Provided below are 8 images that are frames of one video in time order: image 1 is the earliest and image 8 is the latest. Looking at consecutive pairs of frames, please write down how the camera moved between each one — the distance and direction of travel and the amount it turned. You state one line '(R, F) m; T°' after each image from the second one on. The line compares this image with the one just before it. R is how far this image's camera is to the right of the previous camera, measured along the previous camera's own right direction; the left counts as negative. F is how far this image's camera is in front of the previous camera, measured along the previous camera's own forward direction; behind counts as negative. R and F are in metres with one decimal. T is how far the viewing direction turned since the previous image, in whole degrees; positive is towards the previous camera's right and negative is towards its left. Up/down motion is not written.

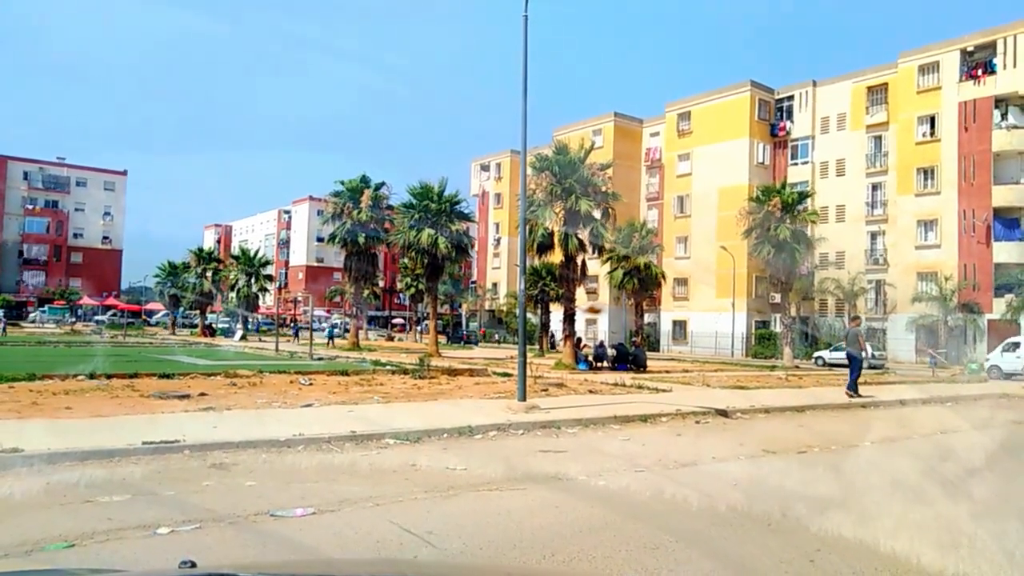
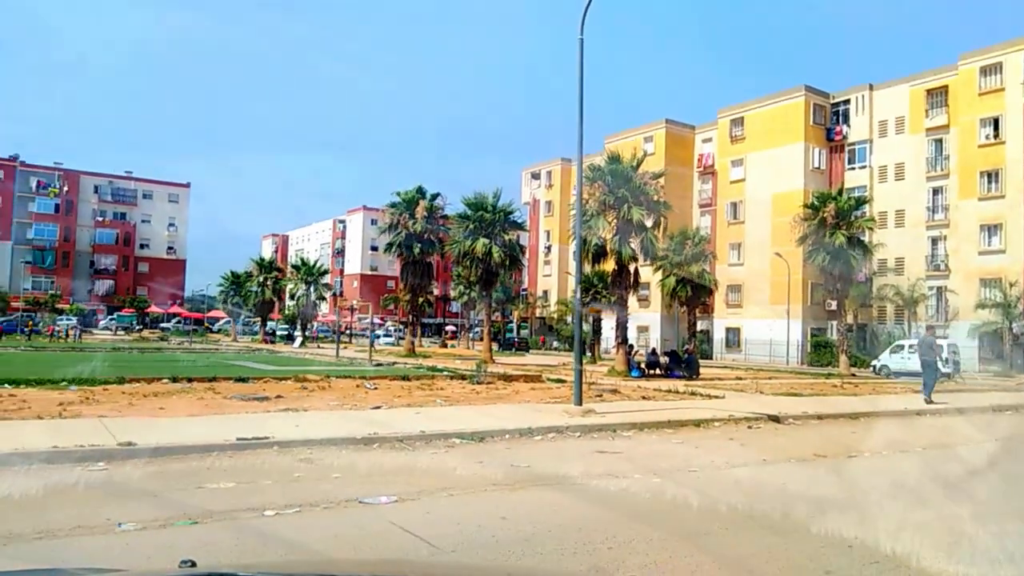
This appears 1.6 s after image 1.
(-0.1, -0.7) m; -4°
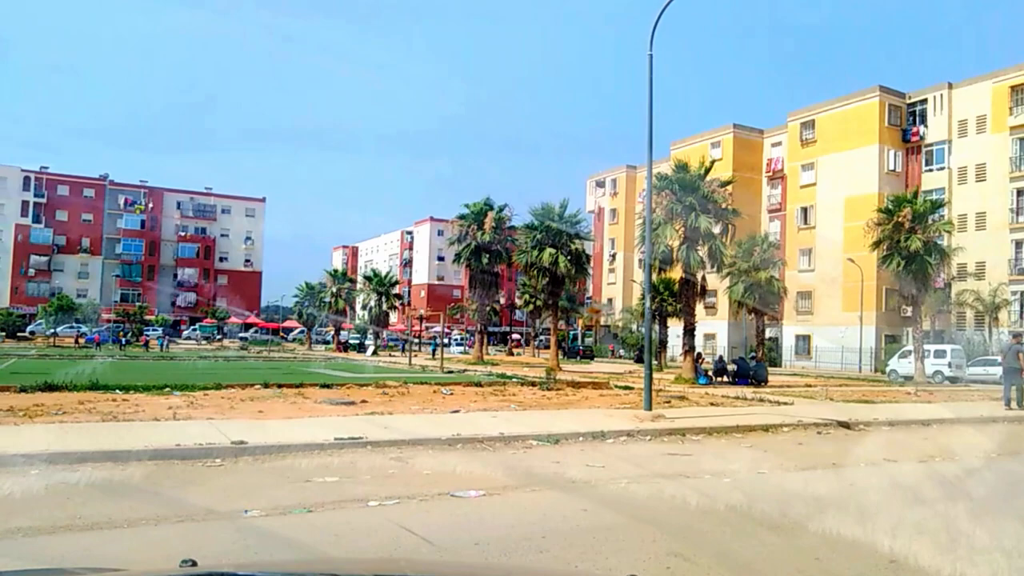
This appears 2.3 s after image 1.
(-0.1, -0.7) m; -5°
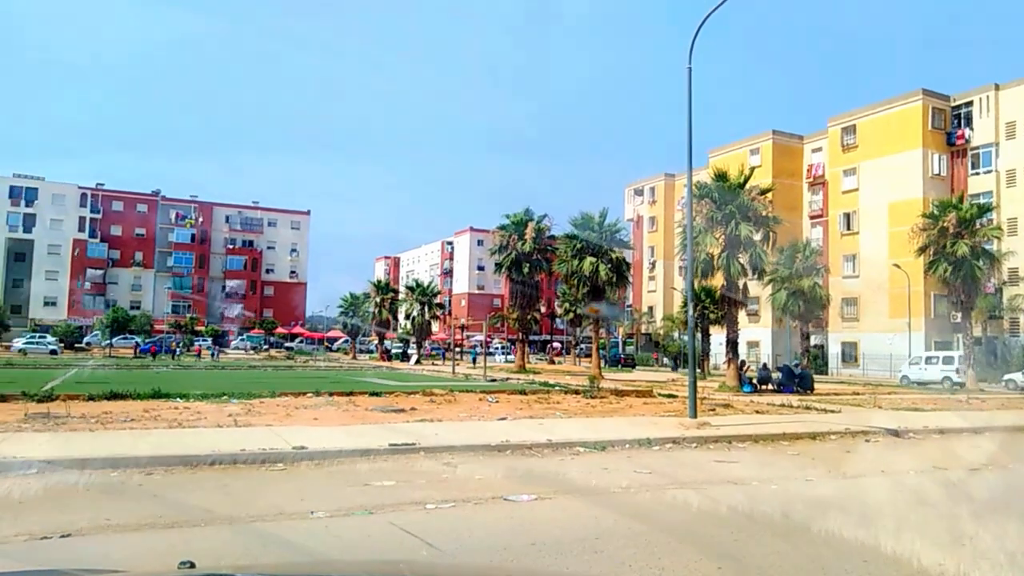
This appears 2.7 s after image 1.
(-0.1, -0.4) m; -3°
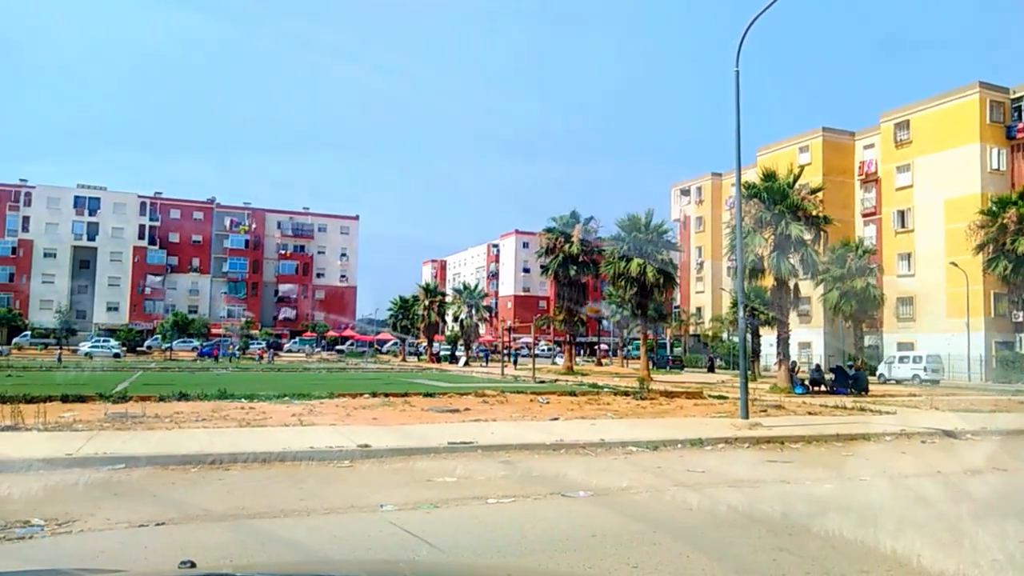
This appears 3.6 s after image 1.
(-0.1, -0.4) m; -3°
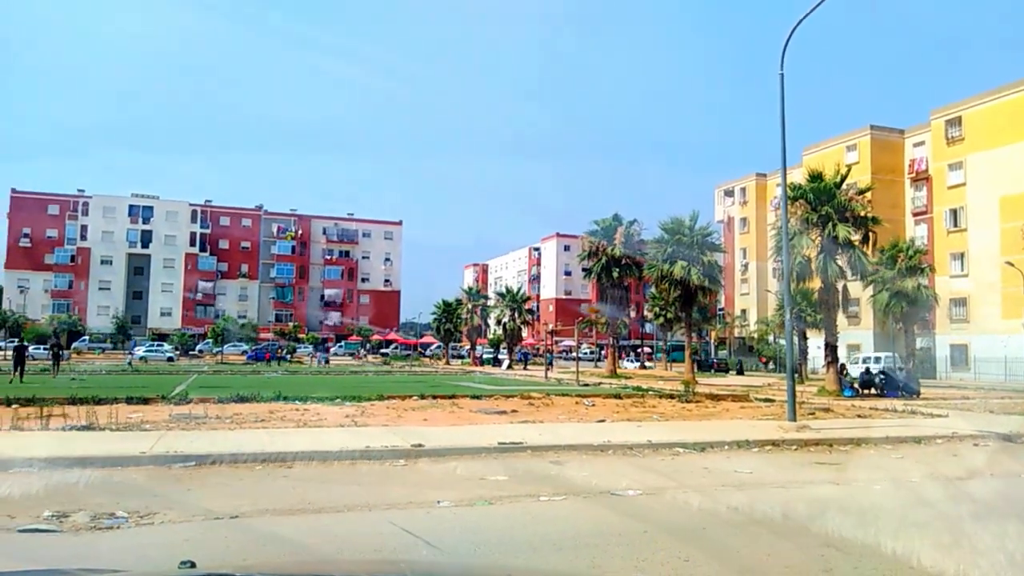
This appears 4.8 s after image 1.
(-0.1, -0.3) m; -3°
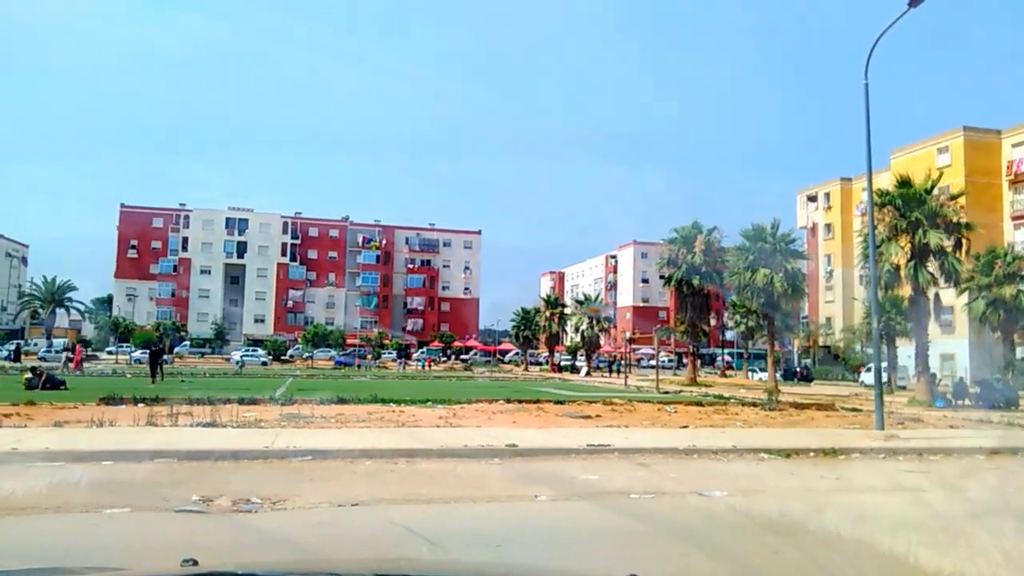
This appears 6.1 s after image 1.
(-0.2, -0.7) m; -6°
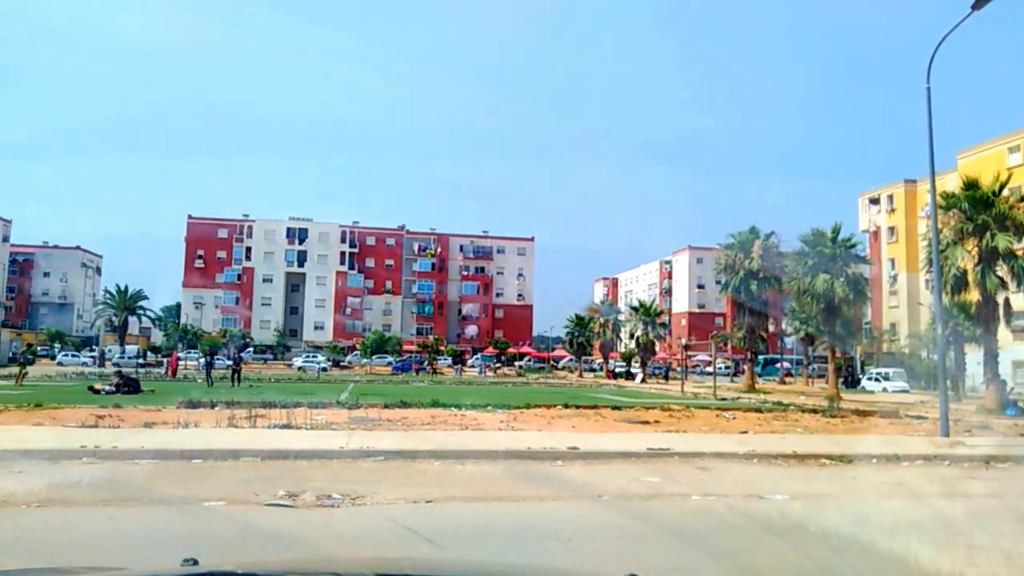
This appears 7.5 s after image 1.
(-0.2, -0.5) m; -4°
